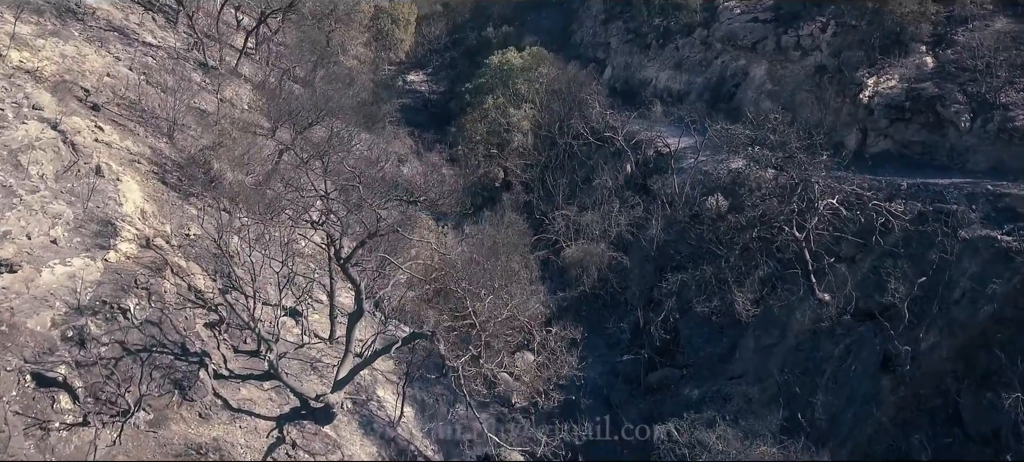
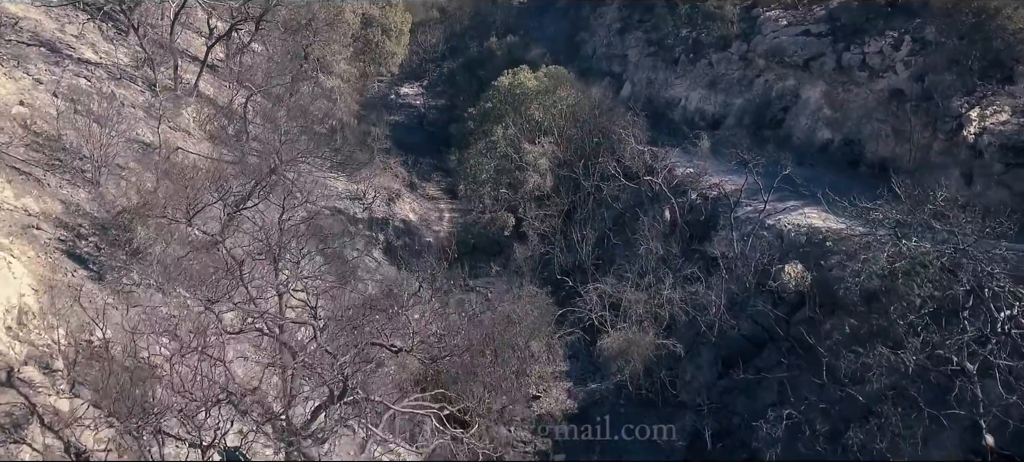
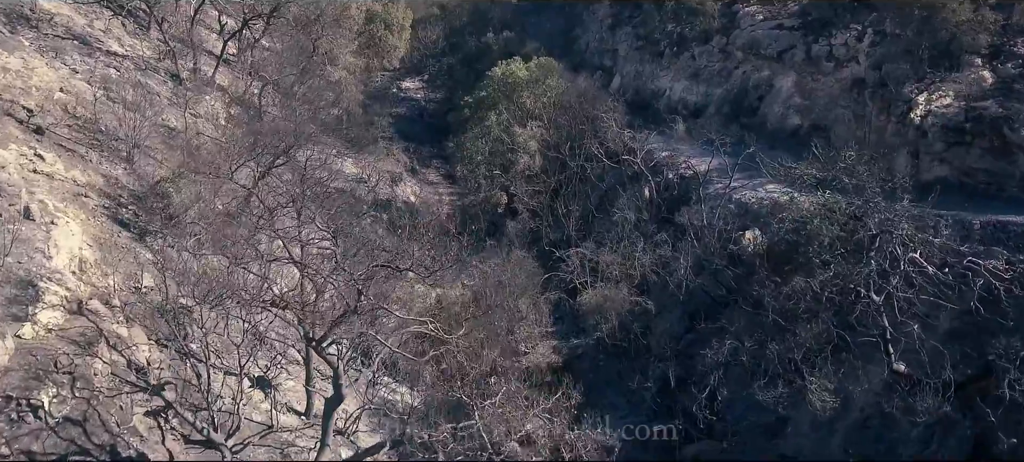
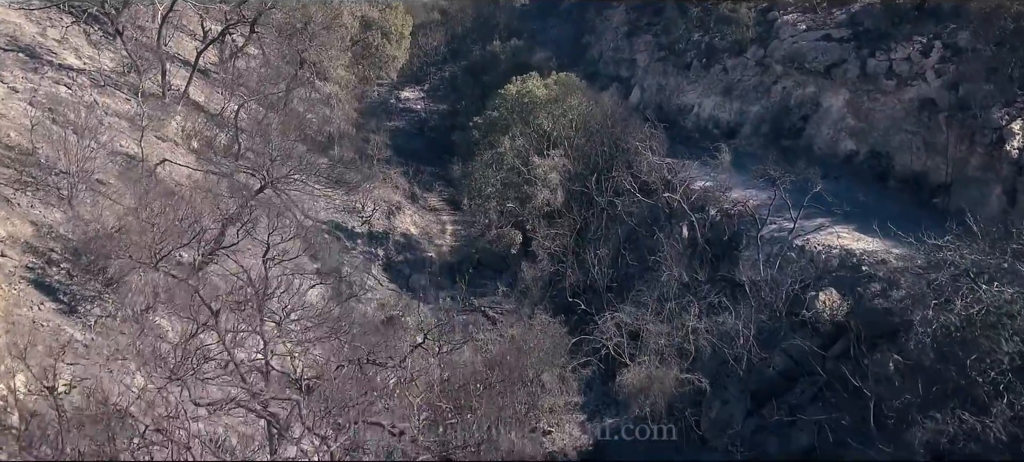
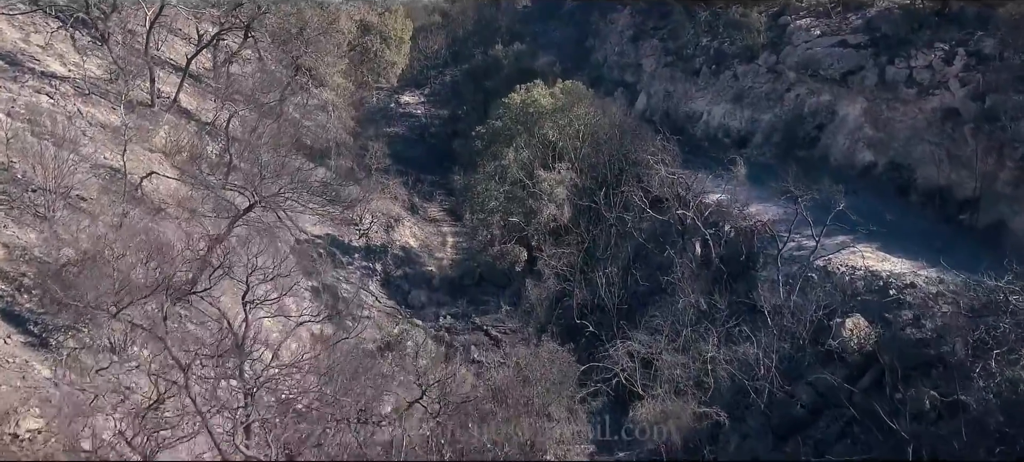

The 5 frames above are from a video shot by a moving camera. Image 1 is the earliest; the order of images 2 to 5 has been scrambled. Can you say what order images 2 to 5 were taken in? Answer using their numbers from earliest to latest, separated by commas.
3, 2, 4, 5
